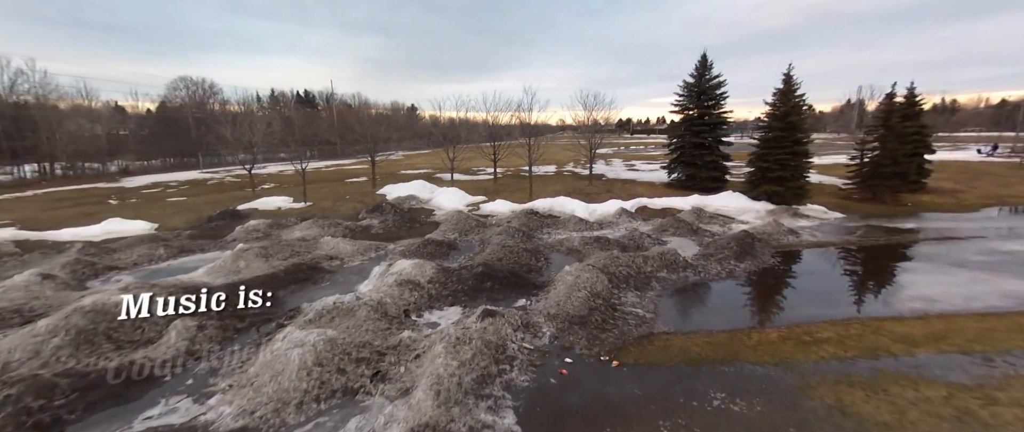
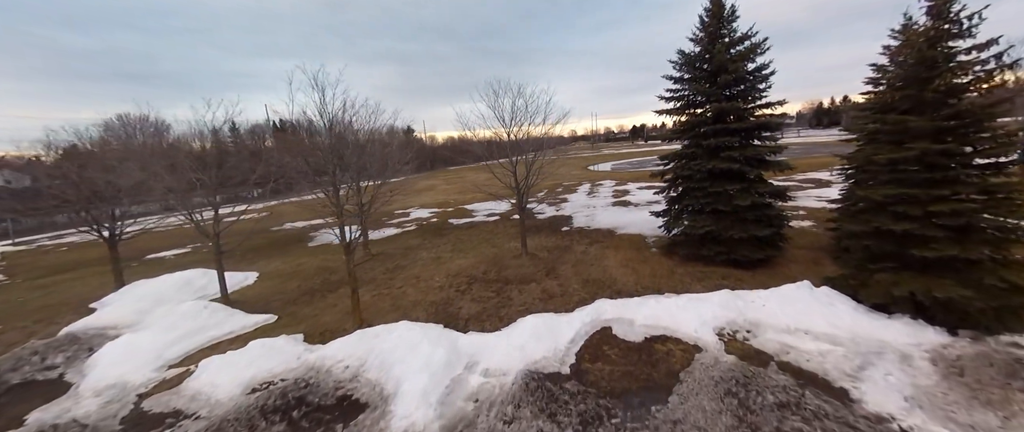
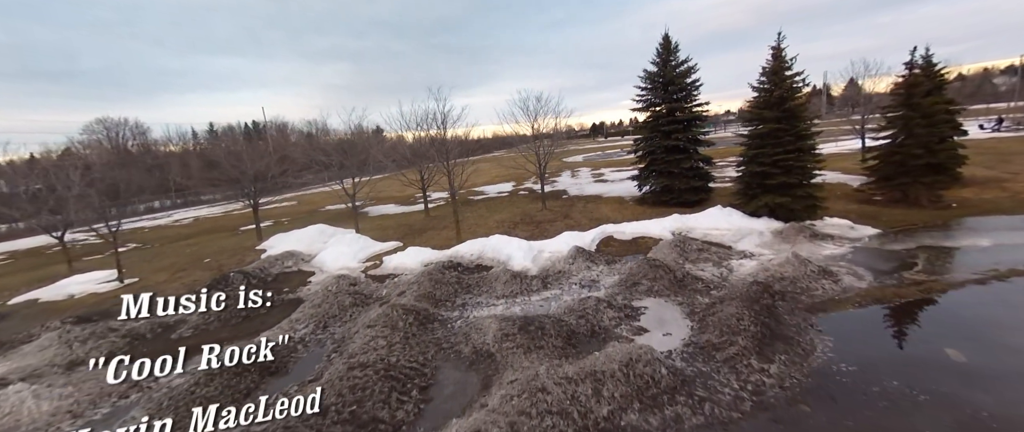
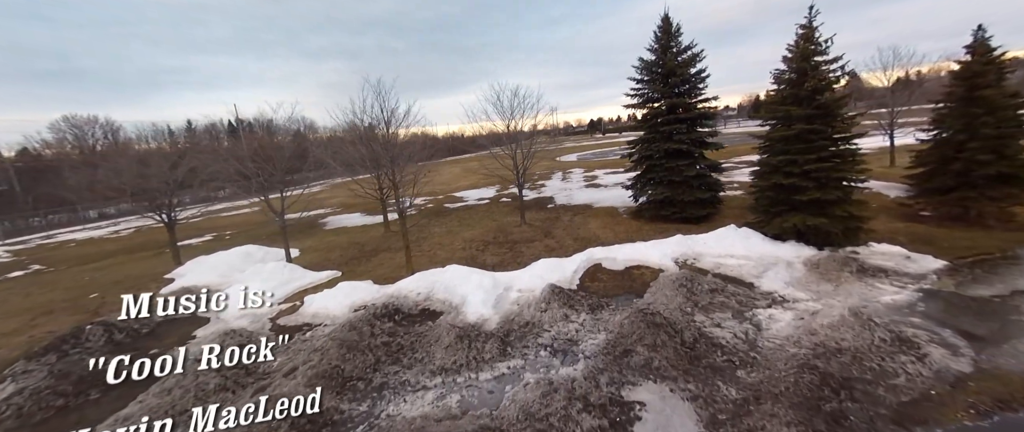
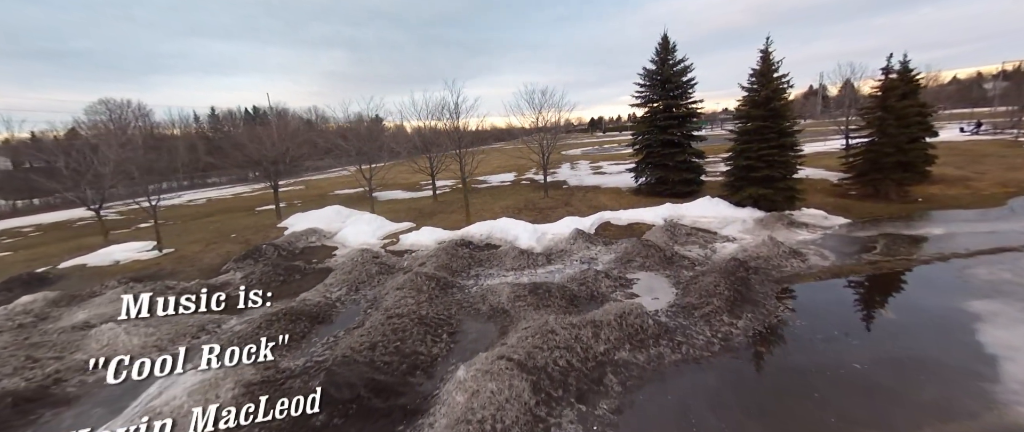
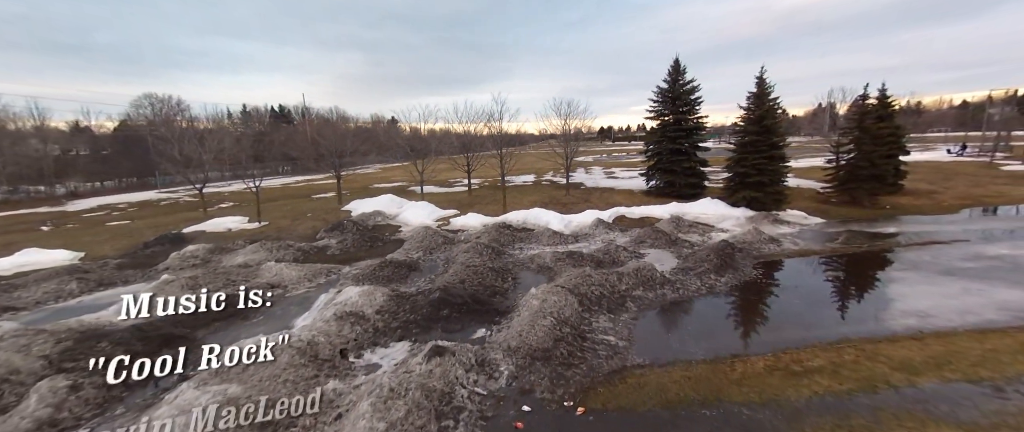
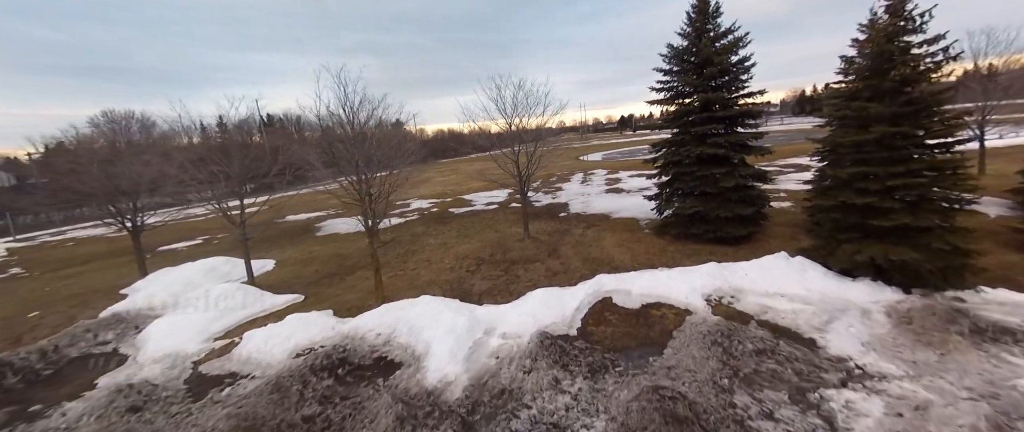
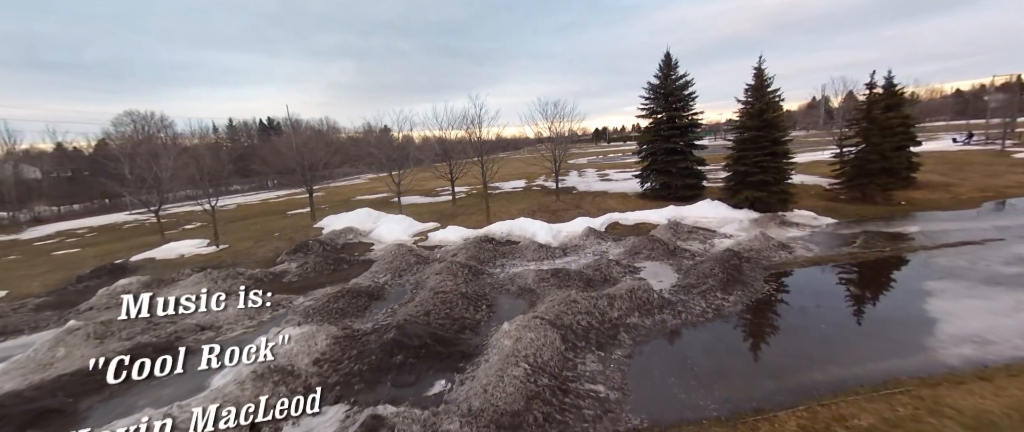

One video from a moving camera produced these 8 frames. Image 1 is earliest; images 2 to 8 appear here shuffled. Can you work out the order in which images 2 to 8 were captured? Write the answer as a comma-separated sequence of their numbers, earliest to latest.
6, 8, 5, 3, 4, 7, 2
